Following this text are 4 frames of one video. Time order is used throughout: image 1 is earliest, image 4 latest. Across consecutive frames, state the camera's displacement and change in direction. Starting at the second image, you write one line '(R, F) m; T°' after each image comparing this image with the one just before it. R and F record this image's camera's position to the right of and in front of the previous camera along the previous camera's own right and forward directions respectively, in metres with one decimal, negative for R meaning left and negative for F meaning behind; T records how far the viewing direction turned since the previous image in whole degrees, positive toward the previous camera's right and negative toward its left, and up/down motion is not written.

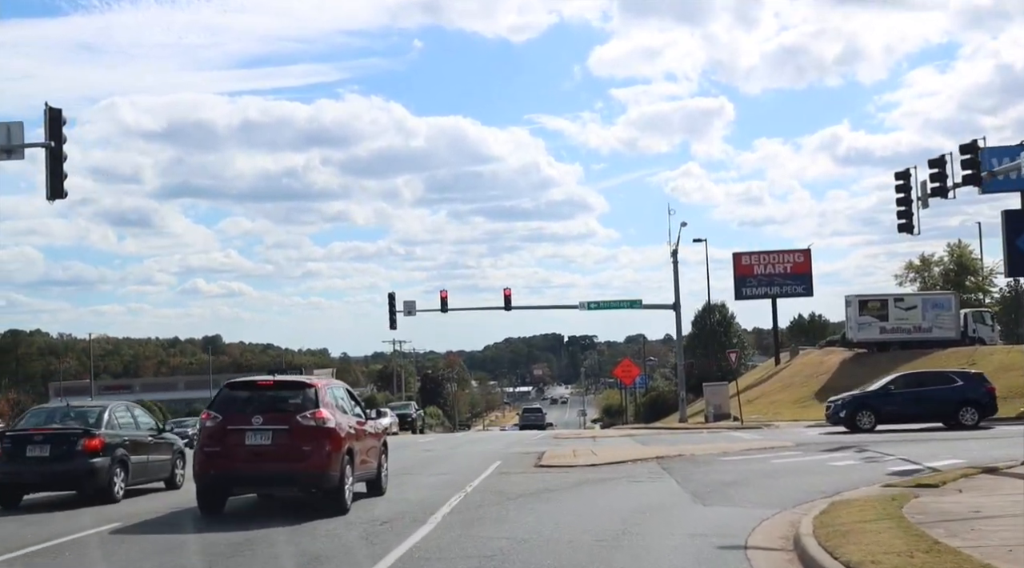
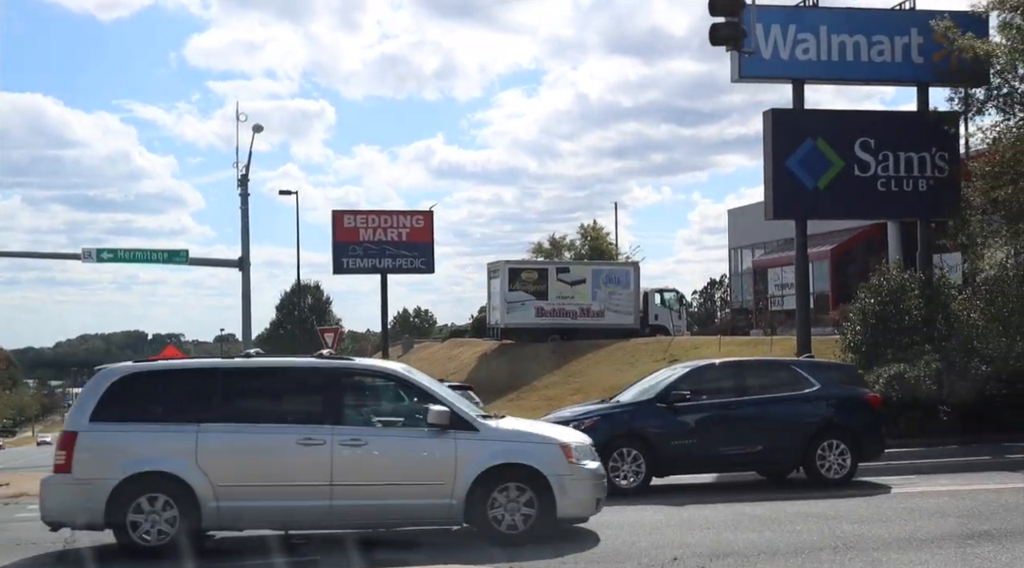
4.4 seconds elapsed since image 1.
(+3.0, +18.1) m; +18°
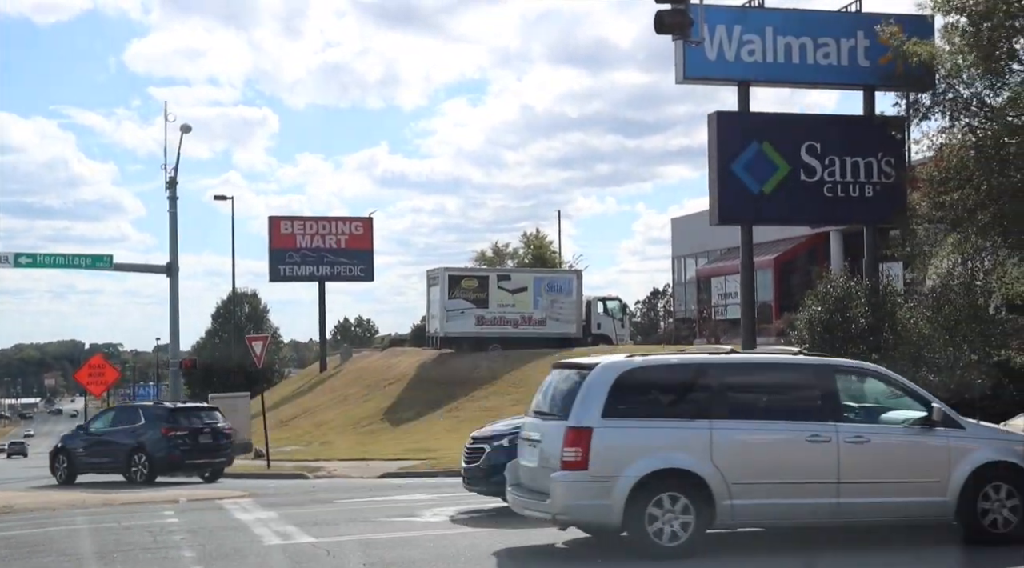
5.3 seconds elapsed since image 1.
(+0.1, +0.9) m; +2°
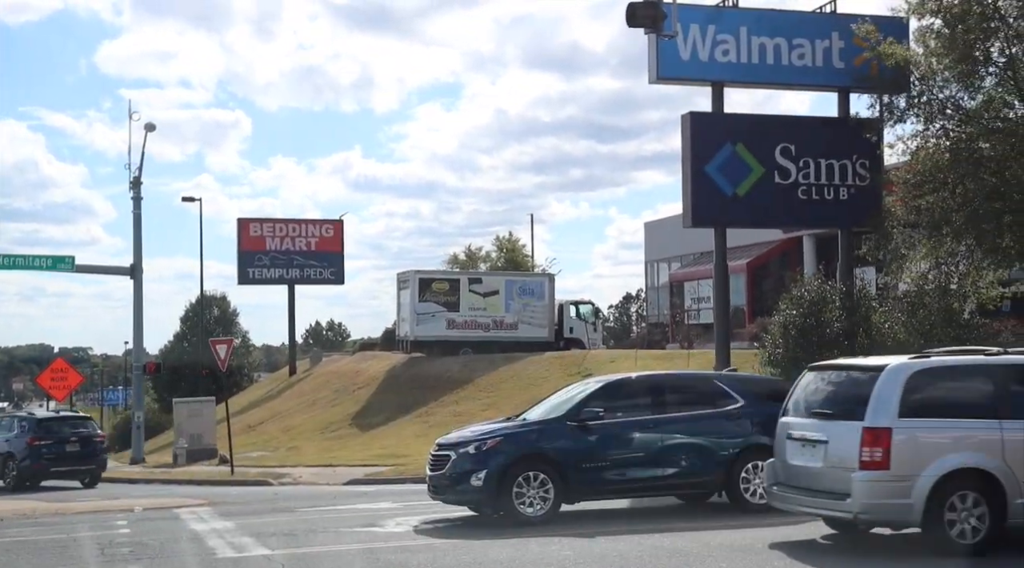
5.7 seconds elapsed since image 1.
(+0.1, +0.5) m; +1°
